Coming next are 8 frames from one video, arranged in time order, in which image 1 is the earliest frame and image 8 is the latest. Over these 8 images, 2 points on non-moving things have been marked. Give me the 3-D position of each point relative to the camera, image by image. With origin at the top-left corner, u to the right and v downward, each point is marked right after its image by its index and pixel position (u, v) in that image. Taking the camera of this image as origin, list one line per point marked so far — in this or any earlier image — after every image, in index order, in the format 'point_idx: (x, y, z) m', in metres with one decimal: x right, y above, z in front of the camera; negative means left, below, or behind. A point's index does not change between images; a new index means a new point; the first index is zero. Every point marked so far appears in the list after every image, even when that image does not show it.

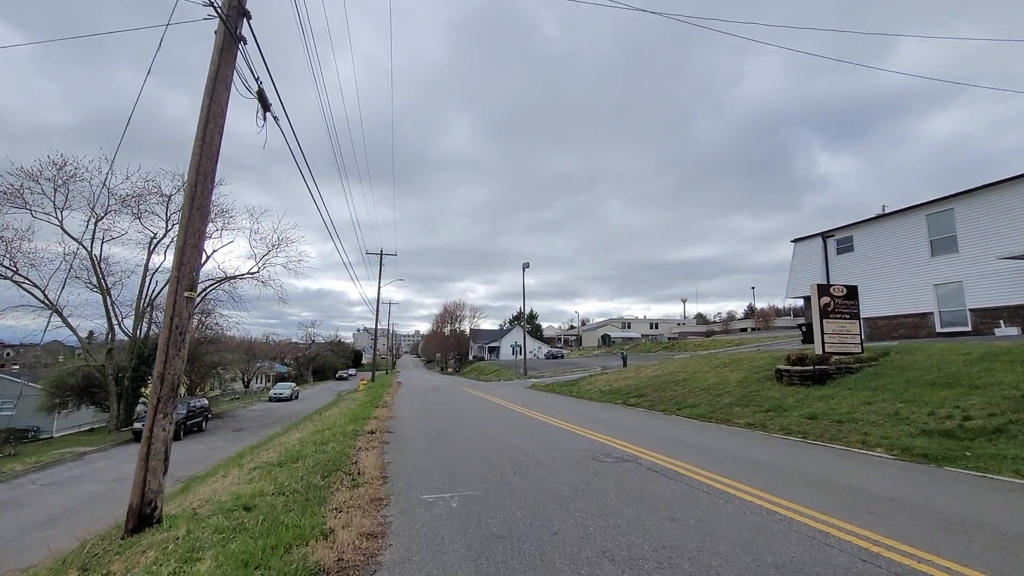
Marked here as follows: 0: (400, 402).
0: (-4.0, -4.2, +17.9) m
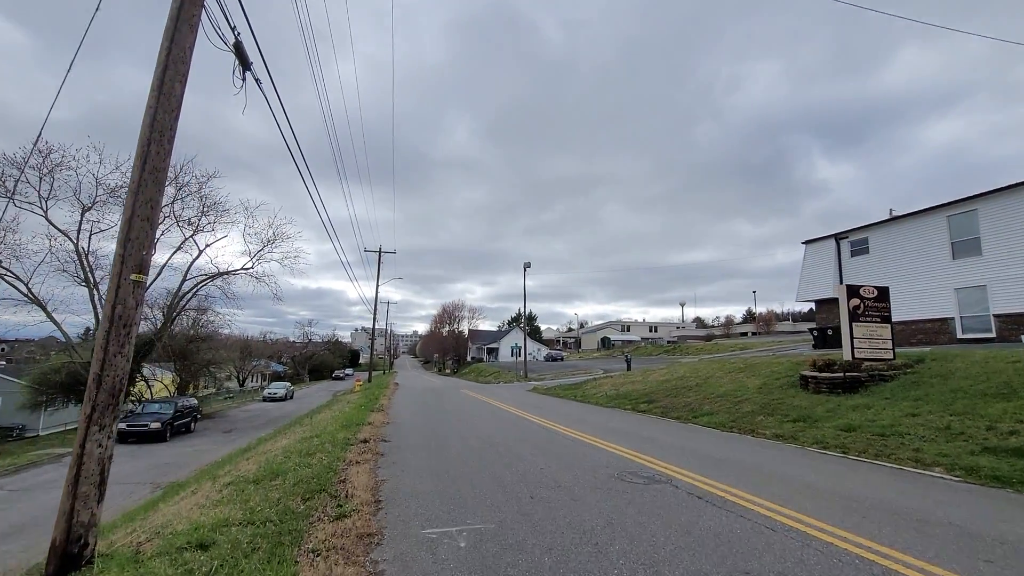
0: (-3.9, -4.1, +16.9) m
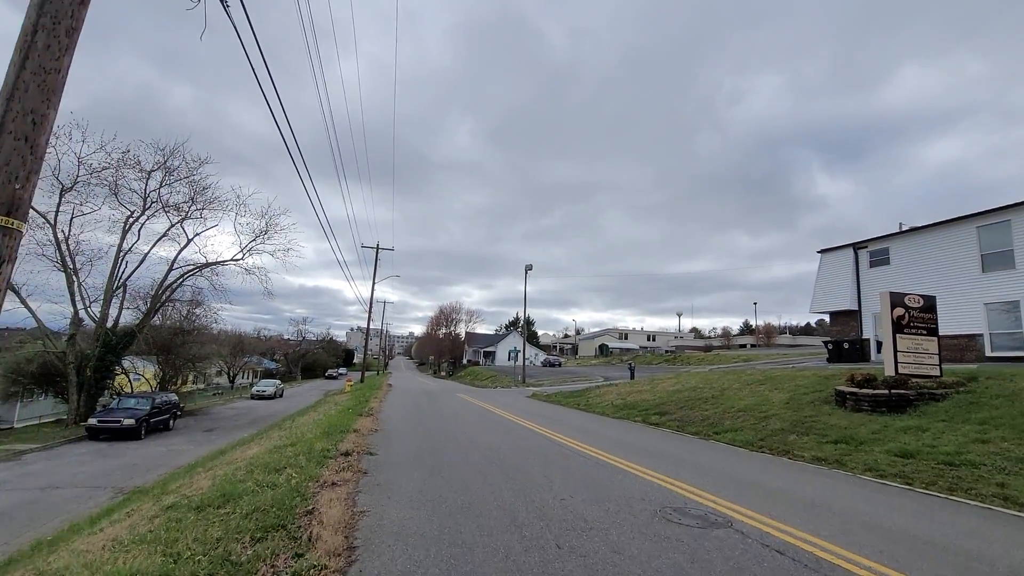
0: (-3.9, -3.9, +15.6) m
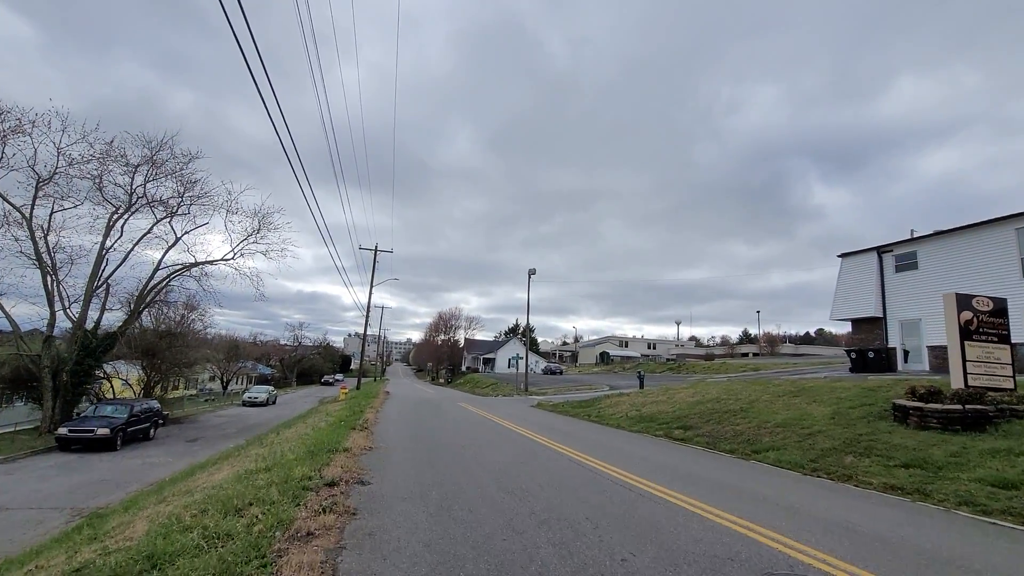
0: (-3.6, -3.8, +14.1) m
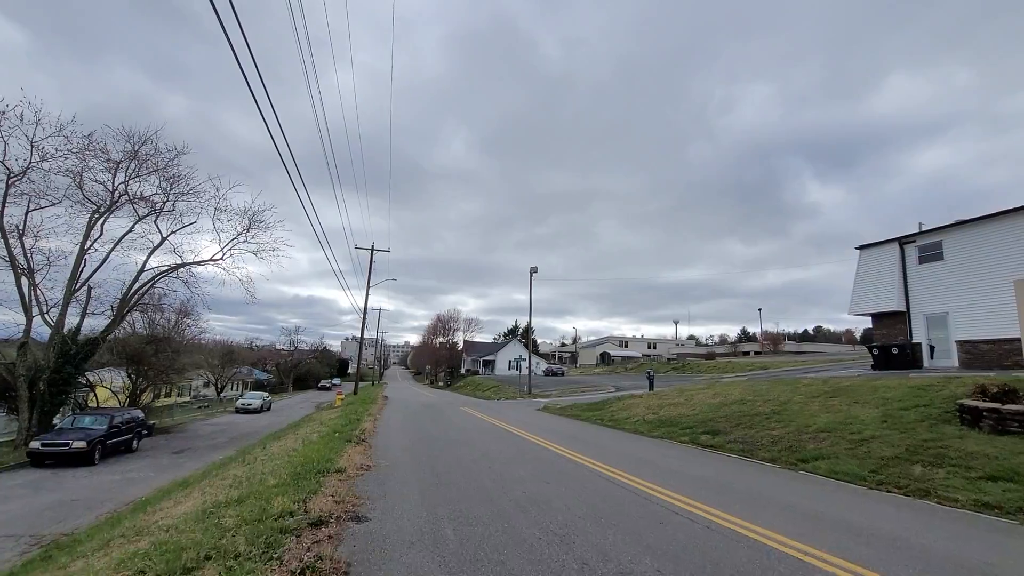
0: (-3.3, -3.7, +12.8) m
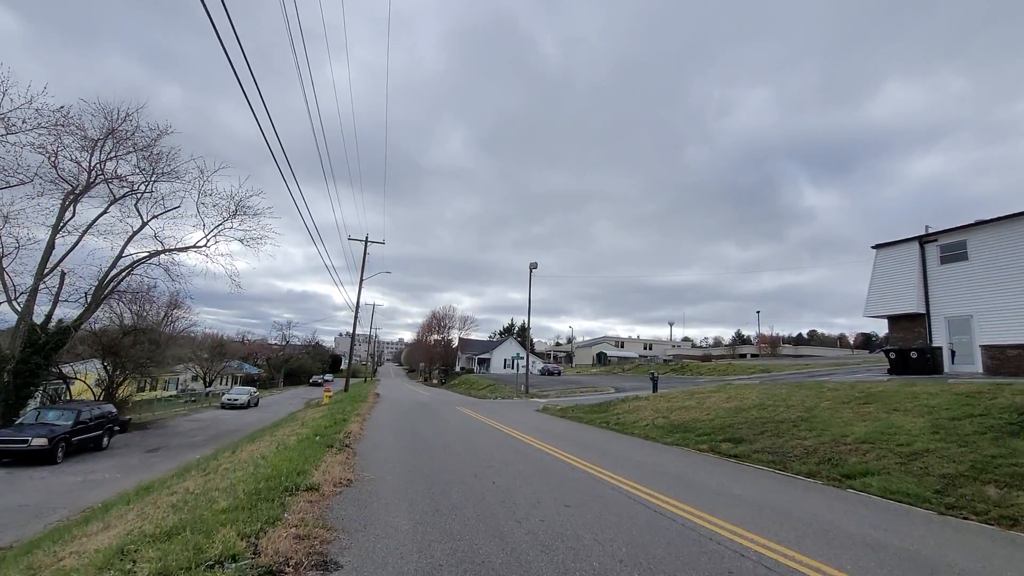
0: (-3.2, -3.4, +11.5) m
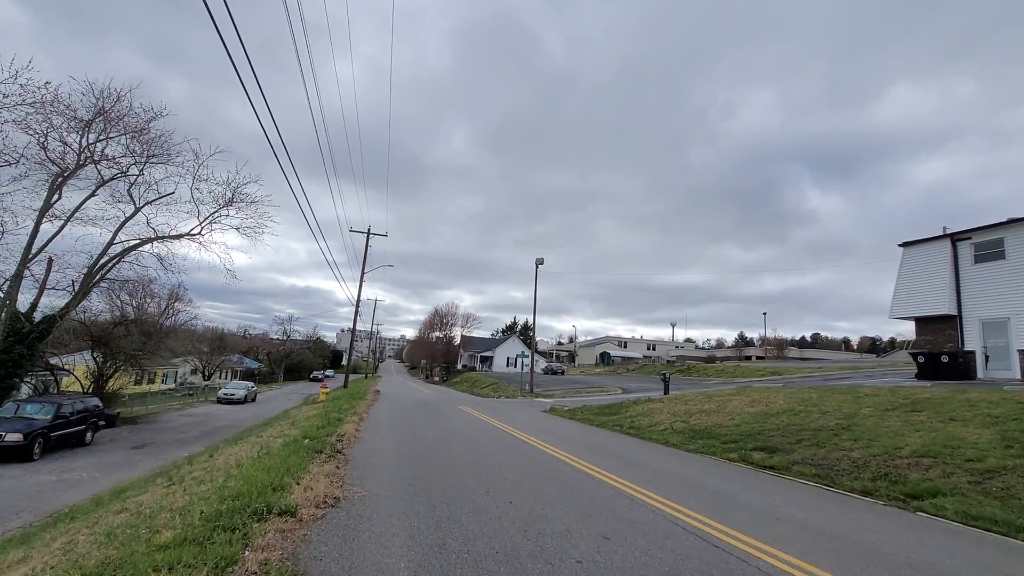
0: (-3.0, -3.1, +10.3) m
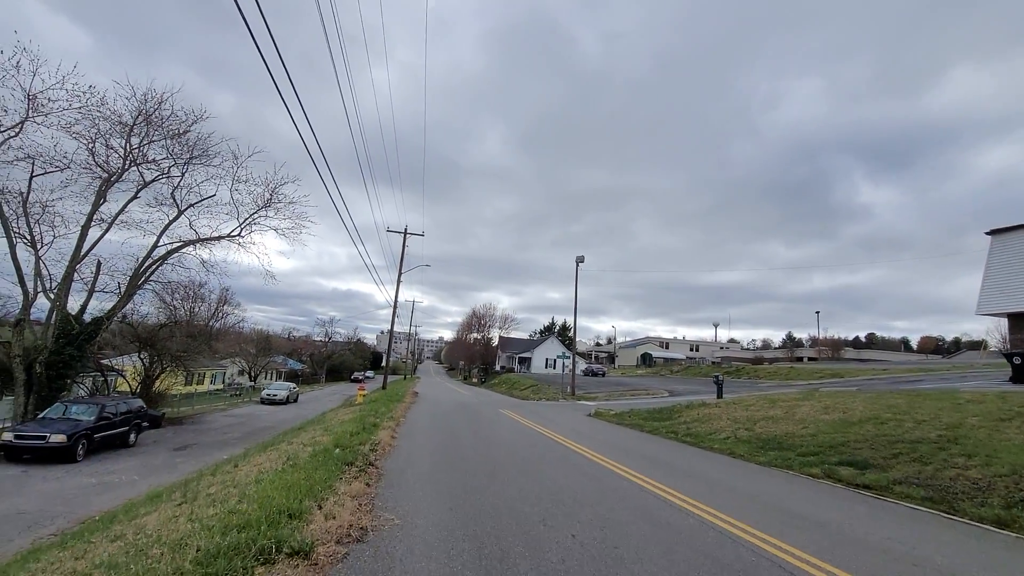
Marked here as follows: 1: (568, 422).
0: (-2.0, -3.0, +9.5) m
1: (+2.2, -5.2, +19.0) m
